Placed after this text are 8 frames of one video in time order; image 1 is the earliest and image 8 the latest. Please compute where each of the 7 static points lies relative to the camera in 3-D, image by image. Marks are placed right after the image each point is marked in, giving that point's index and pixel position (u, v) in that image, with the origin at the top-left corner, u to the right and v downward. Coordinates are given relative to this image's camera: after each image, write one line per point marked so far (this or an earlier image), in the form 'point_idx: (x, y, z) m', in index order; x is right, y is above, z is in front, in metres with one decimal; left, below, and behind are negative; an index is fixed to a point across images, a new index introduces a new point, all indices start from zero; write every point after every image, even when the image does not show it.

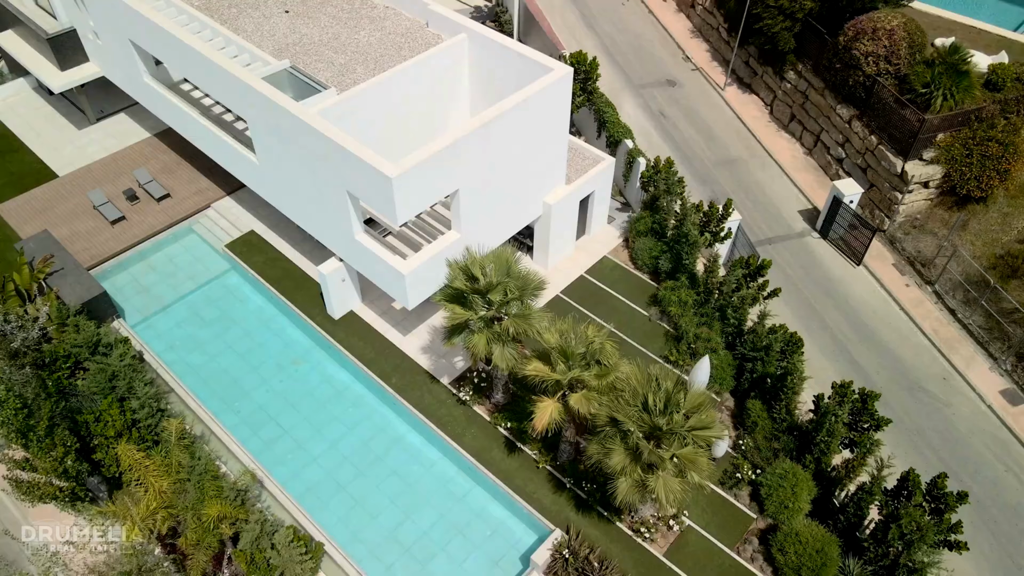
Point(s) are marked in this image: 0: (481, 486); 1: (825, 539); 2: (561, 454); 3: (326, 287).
0: (-0.8, -4.4, +16.9) m
1: (+6.1, -4.9, +14.6) m
2: (+1.1, -3.6, +16.3) m
3: (-4.6, +0.1, +18.7) m
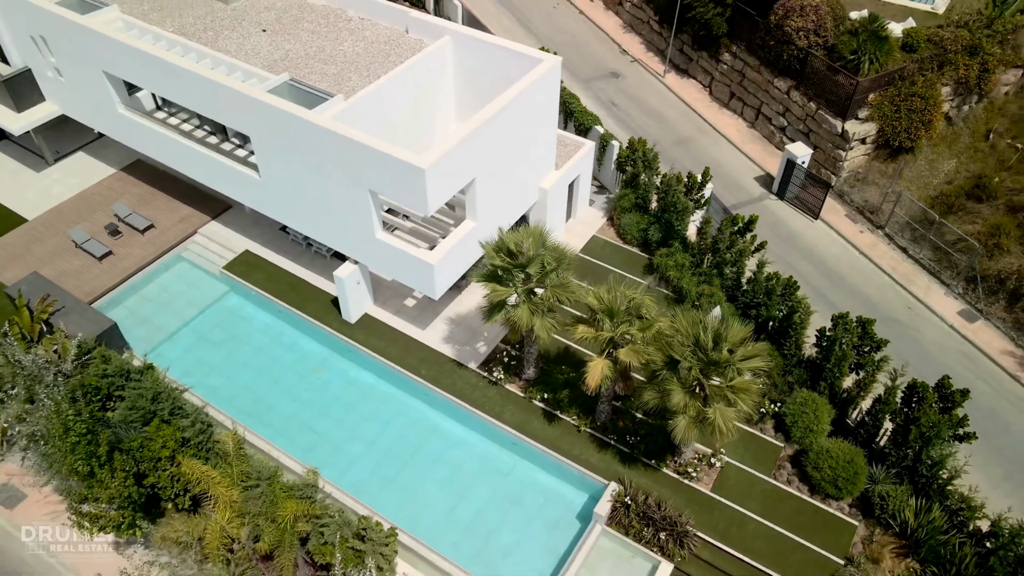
0: (+0.2, -4.0, +17.7) m
1: (+7.4, -3.6, +16.3) m
2: (+2.0, -2.9, +17.4) m
3: (-4.3, 0.0, +19.1) m
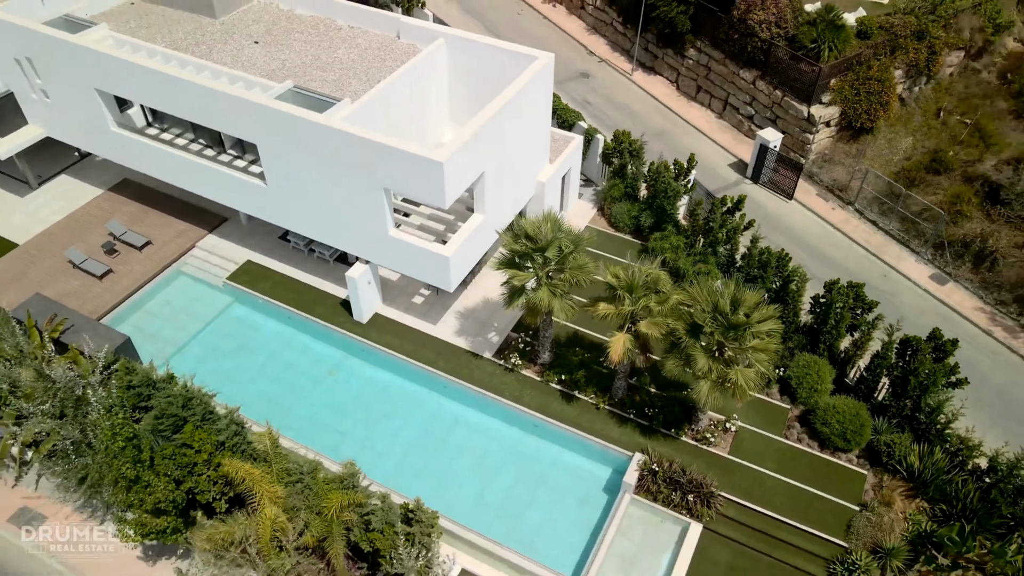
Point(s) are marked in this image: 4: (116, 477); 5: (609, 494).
0: (+0.8, -3.7, +18.3) m
1: (+8.0, -2.8, +17.4) m
2: (+2.5, -2.5, +18.1) m
3: (-4.0, 0.0, +19.5) m
4: (-7.9, -3.8, +15.0) m
5: (+2.2, -4.7, +17.2) m
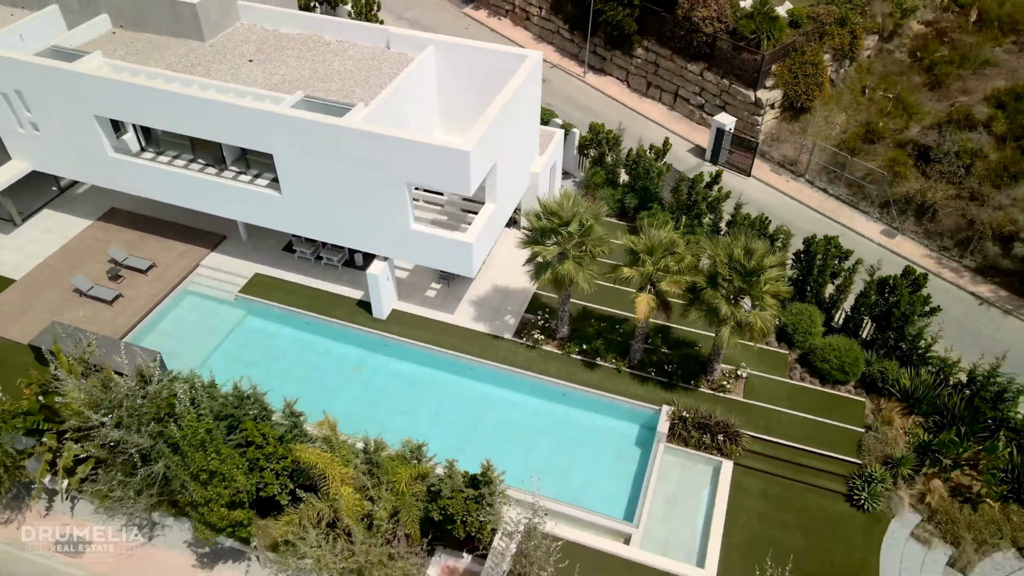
0: (+1.6, -3.1, +19.6) m
1: (+8.7, -1.4, +19.5) m
2: (+3.2, -1.7, +19.6) m
3: (-3.7, 0.0, +20.3) m
4: (-6.6, -3.9, +15.4) m
5: (+3.3, -3.9, +18.6) m
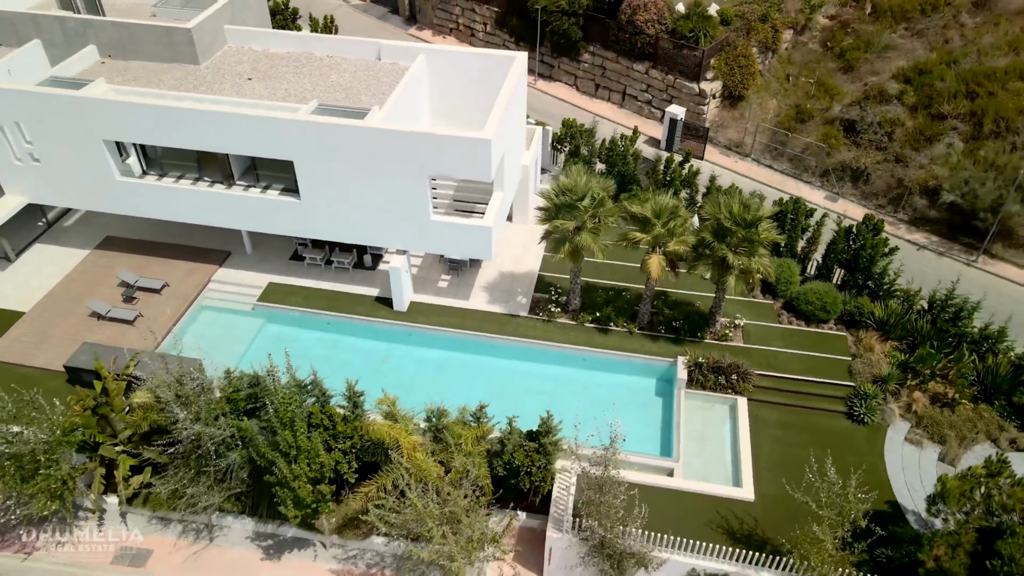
0: (+2.3, -2.3, +21.3) m
1: (+9.2, 0.0, +22.1) m
2: (+3.8, -0.8, +21.6) m
3: (-3.3, +0.2, +21.5) m
4: (-5.2, -3.7, +16.2) m
5: (+4.2, -3.0, +20.5) m
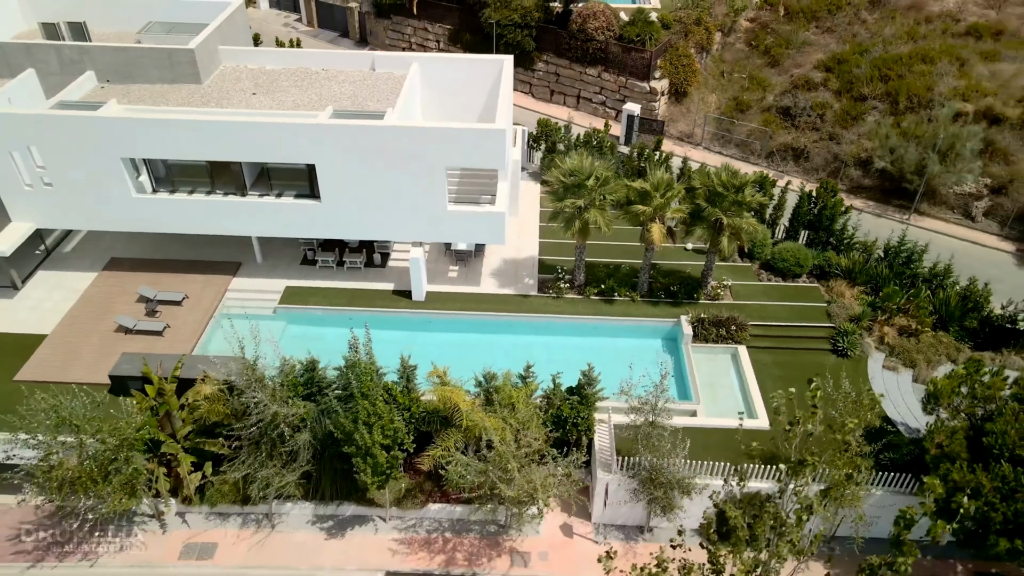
0: (+2.9, -1.5, +23.3) m
1: (+9.4, +1.4, +24.9) m
2: (+4.1, +0.1, +23.8) m
3: (-2.9, +0.5, +22.9) m
4: (-3.9, -3.4, +17.3) m
5: (+4.9, -2.0, +22.7) m
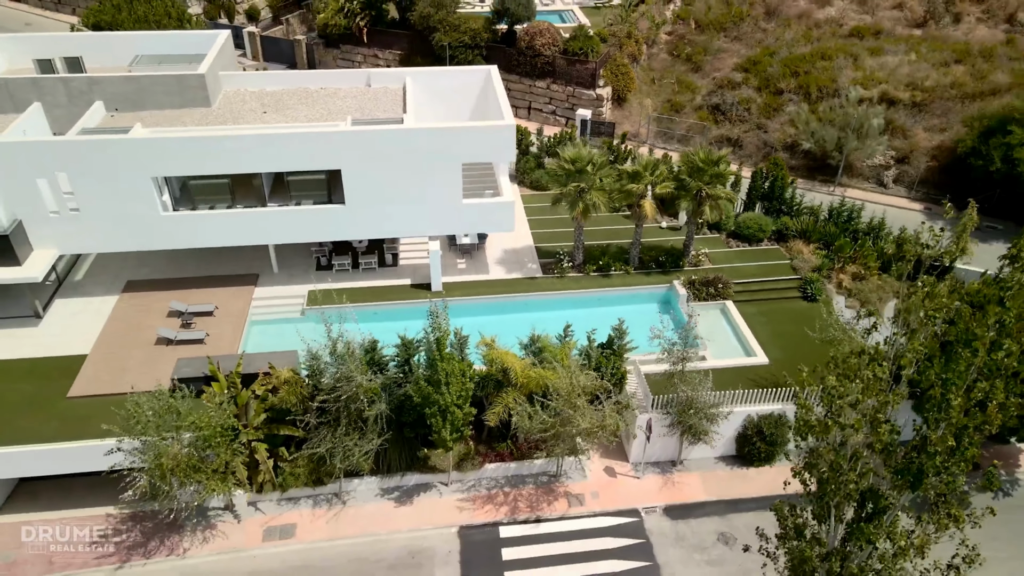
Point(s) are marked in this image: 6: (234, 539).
0: (+3.4, -0.6, +26.0) m
1: (+9.3, +2.8, +28.7) m
2: (+4.4, +1.1, +26.8) m
3: (-2.5, +0.9, +25.0) m
4: (-2.3, -2.8, +19.1) m
5: (+5.4, -0.9, +25.7) m
6: (-7.4, -6.6, +19.8) m
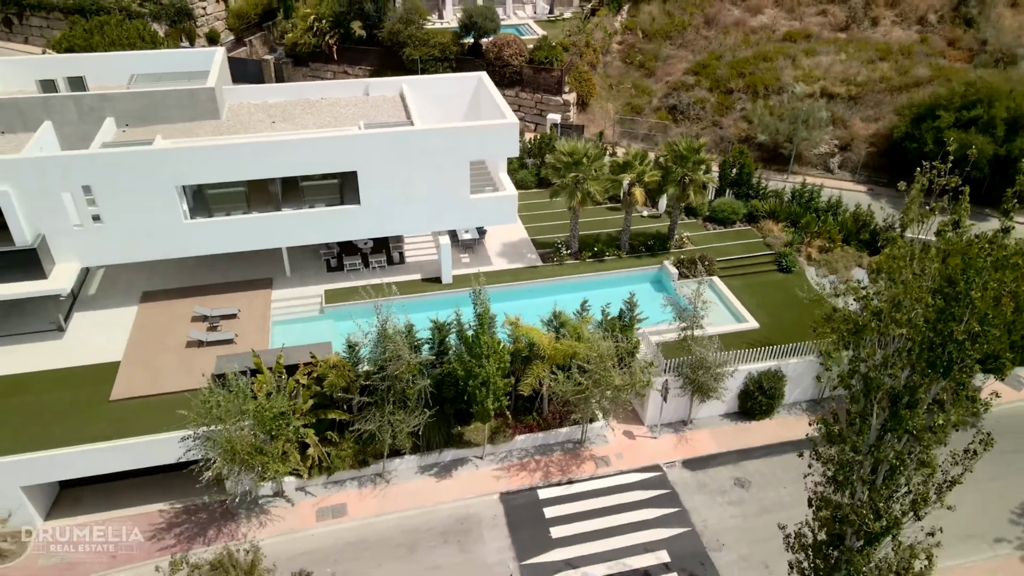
0: (+3.5, 0.0, +28.1) m
1: (+9.0, +3.7, +31.3) m
2: (+4.4, +1.7, +28.9) m
3: (-2.3, +1.2, +26.5) m
4: (-1.4, -2.3, +20.6) m
5: (+5.6, -0.1, +27.9) m
6: (-6.2, -6.5, +20.7) m
